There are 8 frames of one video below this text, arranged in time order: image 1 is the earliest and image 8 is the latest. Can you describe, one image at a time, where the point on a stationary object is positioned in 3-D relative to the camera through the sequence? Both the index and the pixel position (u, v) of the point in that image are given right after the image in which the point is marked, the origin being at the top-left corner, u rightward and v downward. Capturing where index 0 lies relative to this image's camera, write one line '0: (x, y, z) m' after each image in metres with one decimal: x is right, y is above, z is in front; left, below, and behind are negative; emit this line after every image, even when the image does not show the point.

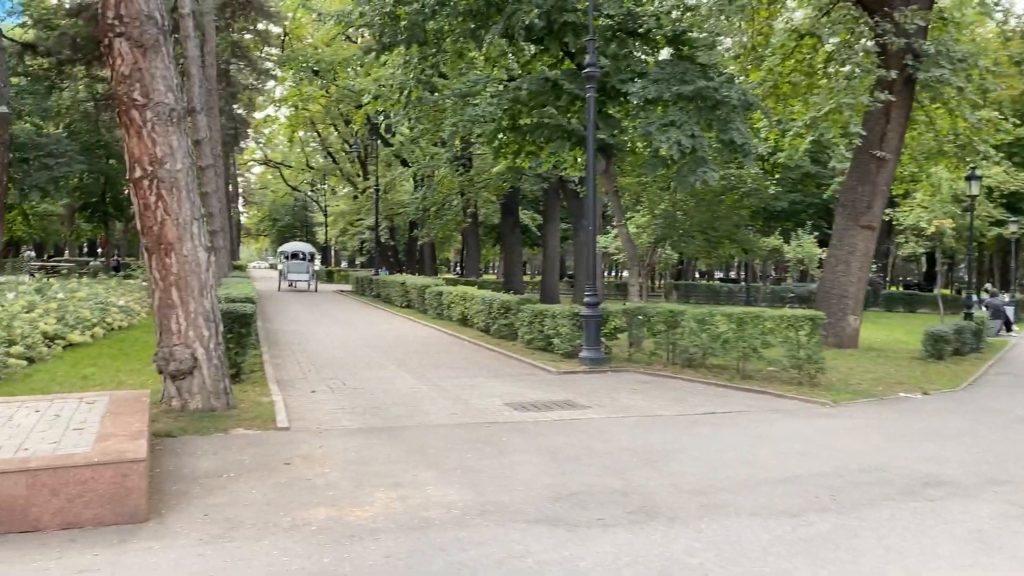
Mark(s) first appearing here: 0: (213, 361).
0: (-2.8, -0.7, +7.9) m
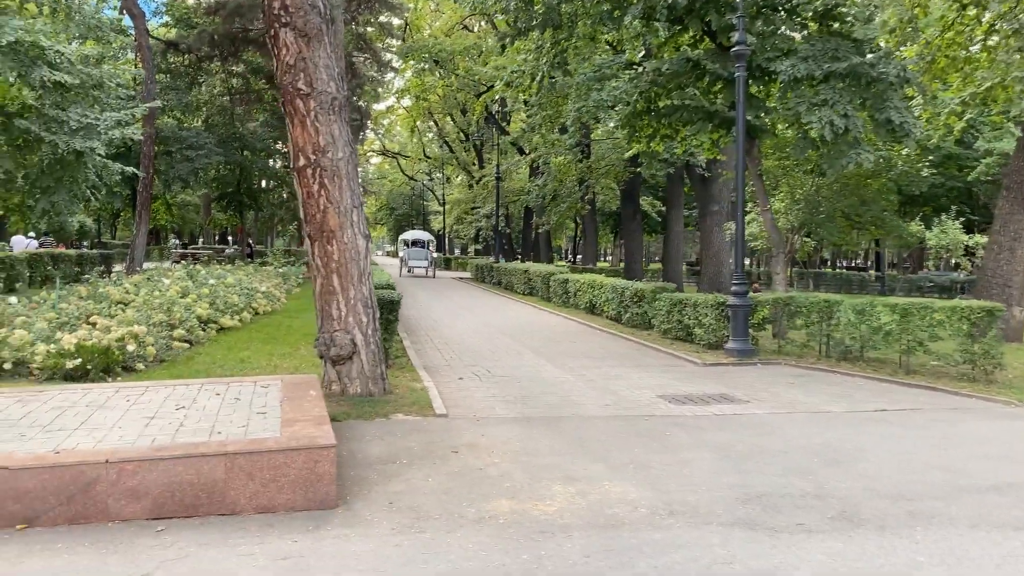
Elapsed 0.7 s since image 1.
0: (-1.3, -0.6, +8.0) m
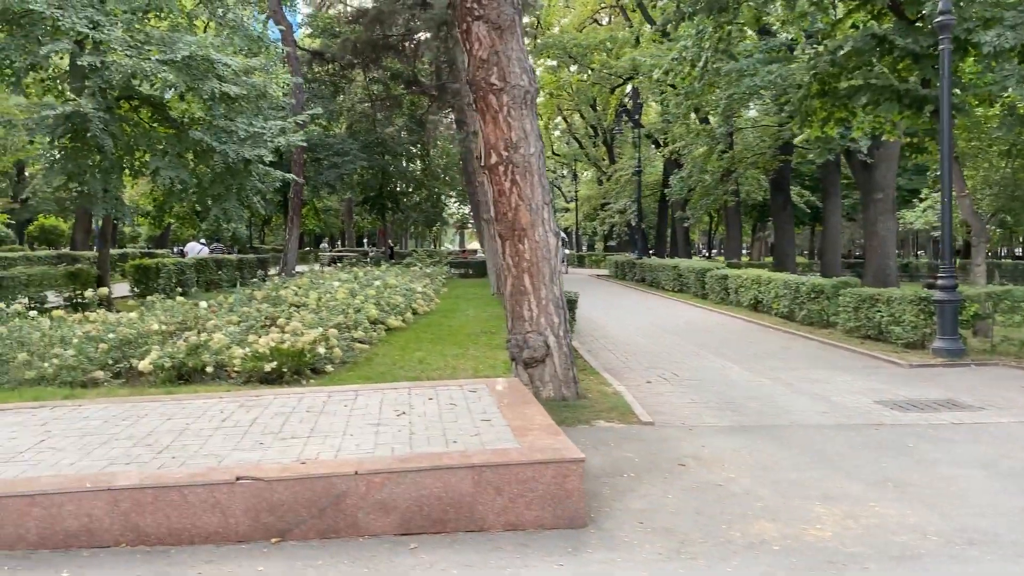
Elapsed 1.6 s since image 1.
0: (+0.5, -0.6, +7.7) m
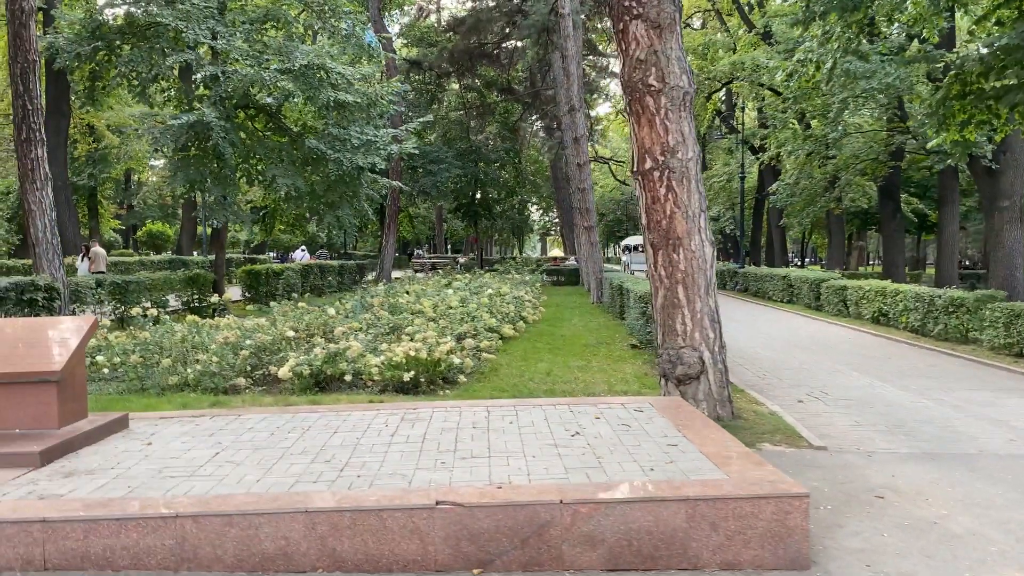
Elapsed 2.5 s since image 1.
0: (+1.8, -0.7, +7.3) m
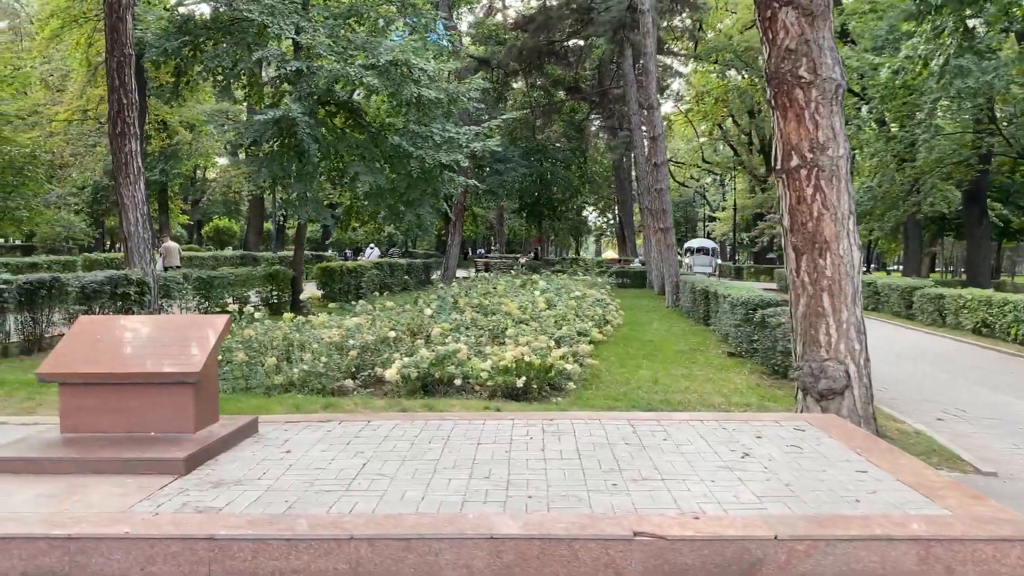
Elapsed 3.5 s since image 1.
0: (+2.8, -0.7, +6.8) m
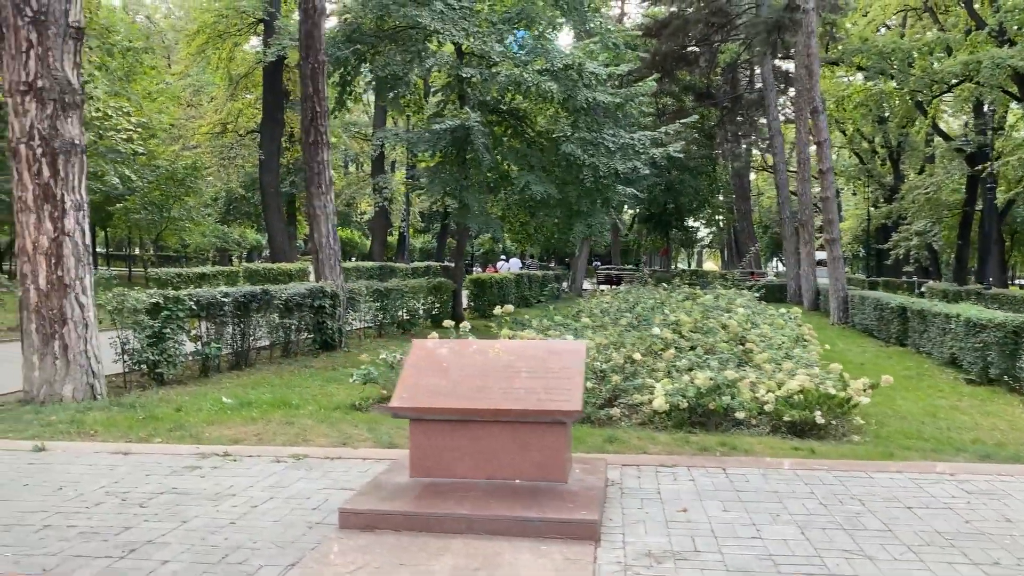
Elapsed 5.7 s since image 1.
0: (+5.1, -0.9, +5.5) m
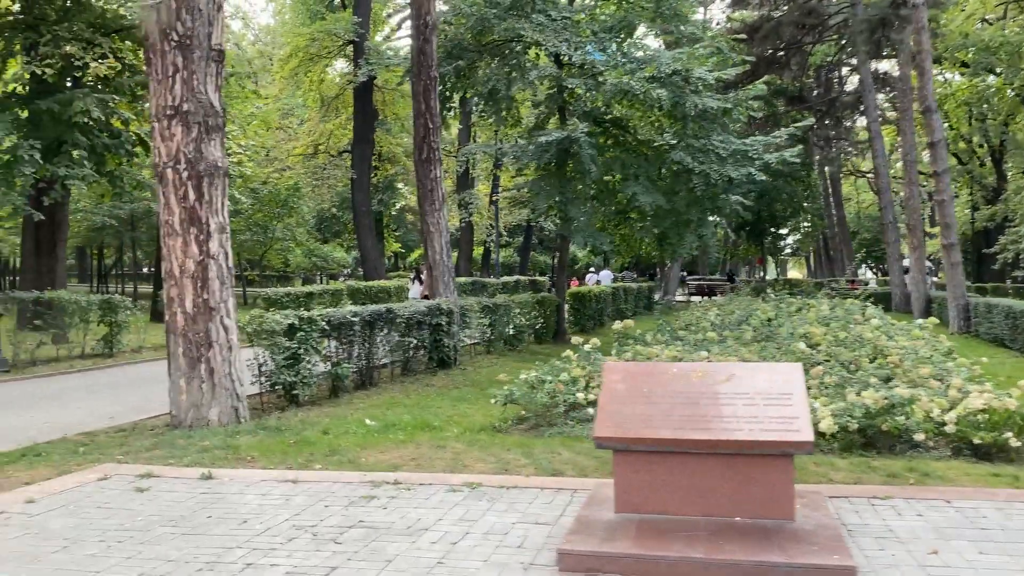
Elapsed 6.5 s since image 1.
0: (+6.1, -0.9, +4.7) m
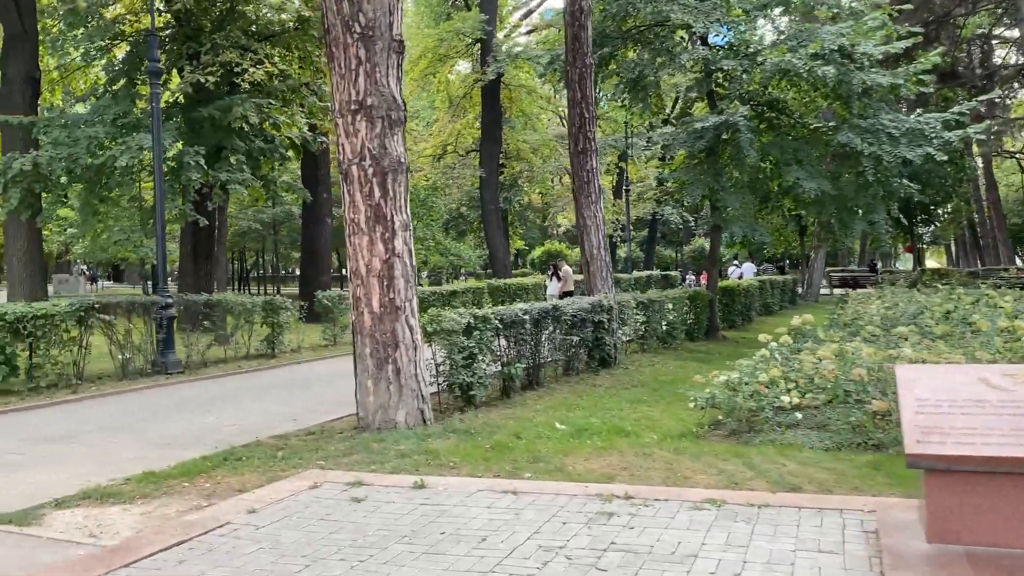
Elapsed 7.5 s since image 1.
0: (+7.3, -0.8, +3.3) m
